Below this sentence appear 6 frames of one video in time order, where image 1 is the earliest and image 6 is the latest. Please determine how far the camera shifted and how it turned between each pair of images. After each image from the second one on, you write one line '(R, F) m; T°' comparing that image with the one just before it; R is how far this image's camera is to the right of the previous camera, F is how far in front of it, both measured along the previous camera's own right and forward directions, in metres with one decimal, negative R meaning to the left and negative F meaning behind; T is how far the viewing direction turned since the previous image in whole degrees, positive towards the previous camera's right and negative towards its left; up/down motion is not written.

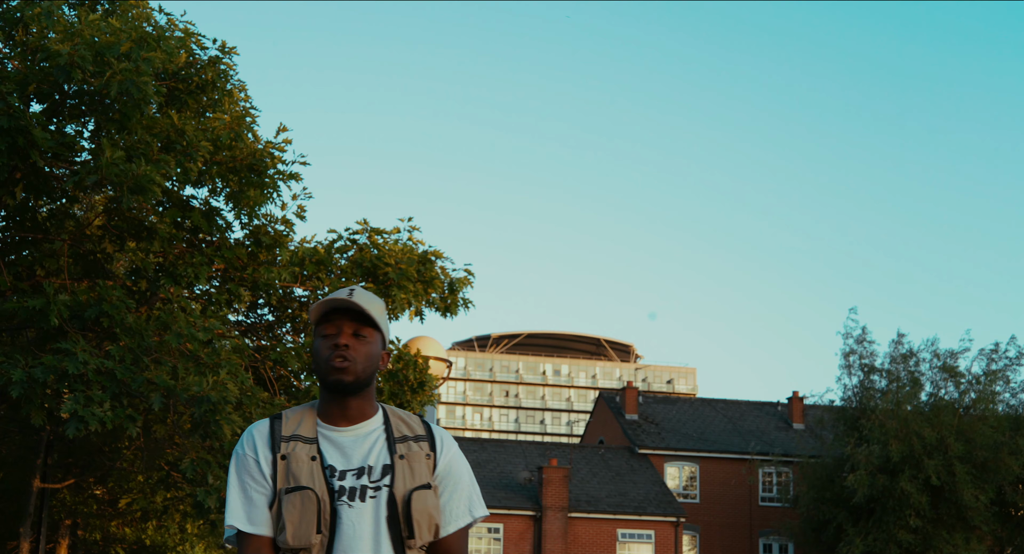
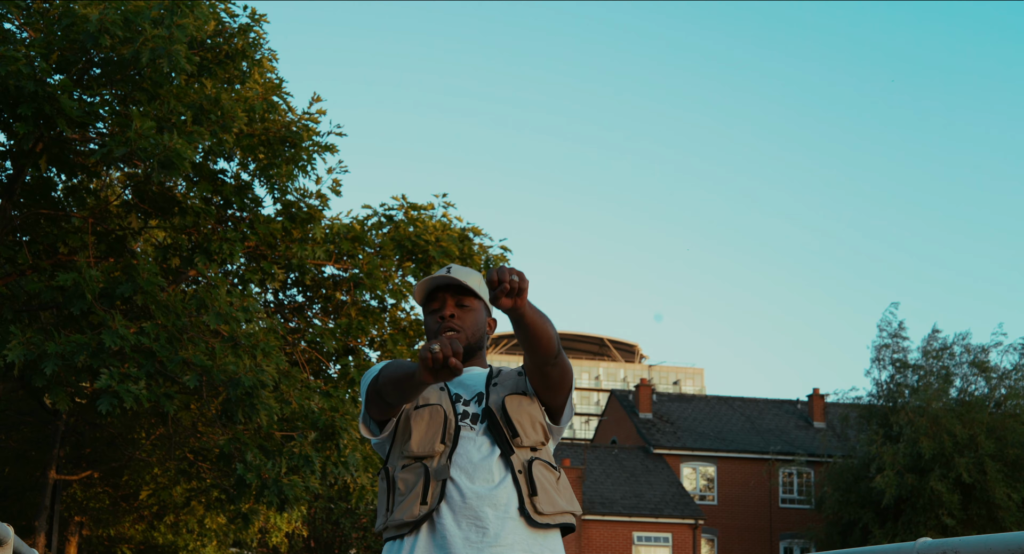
(-1.1, +0.8) m; +2°
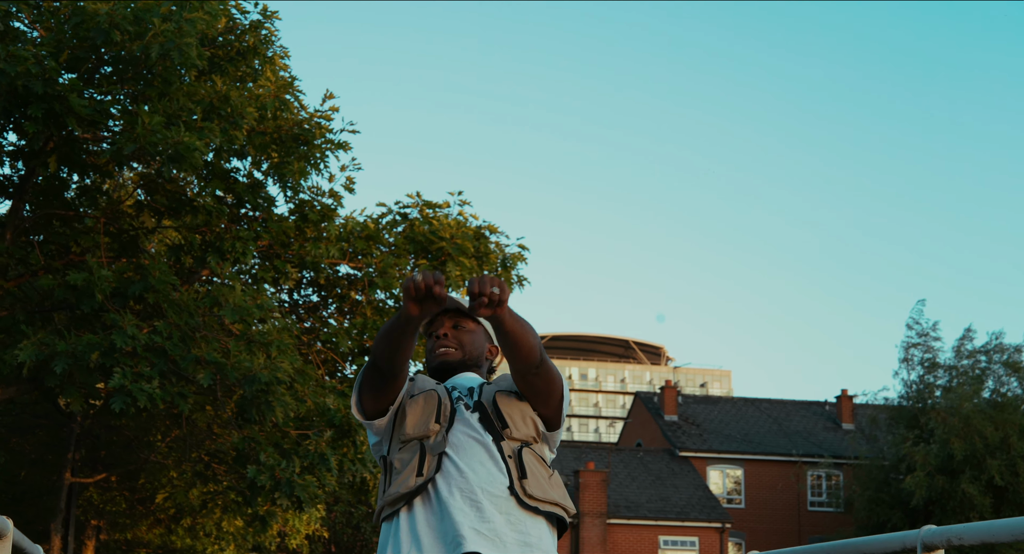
(+0.2, +0.3) m; -2°
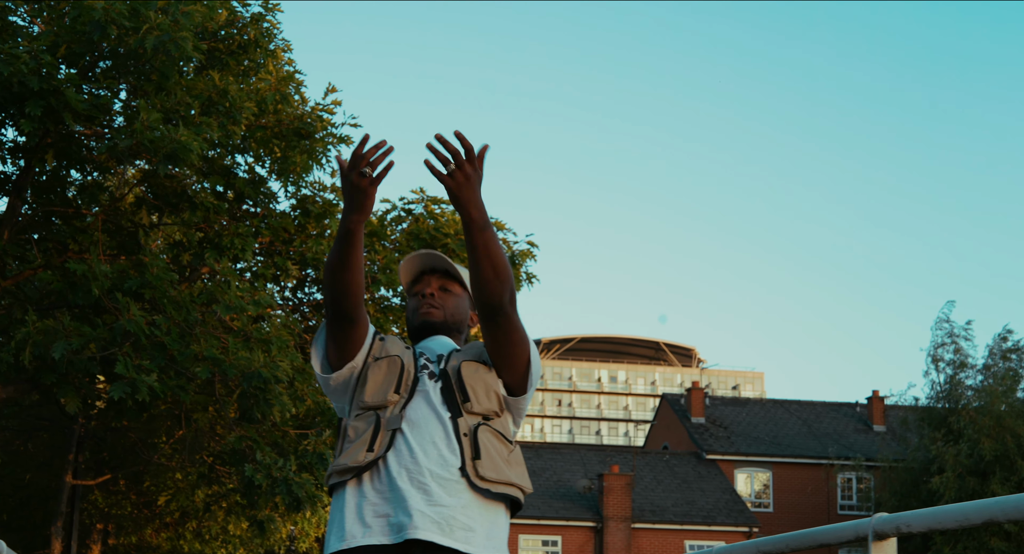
(+0.5, +0.4) m; -2°
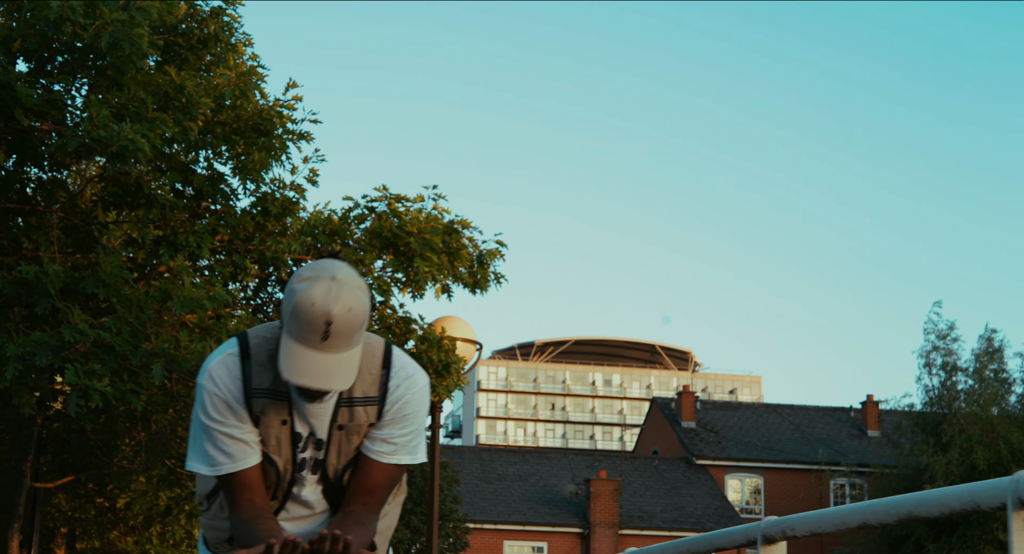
(+0.7, +0.4) m; -1°
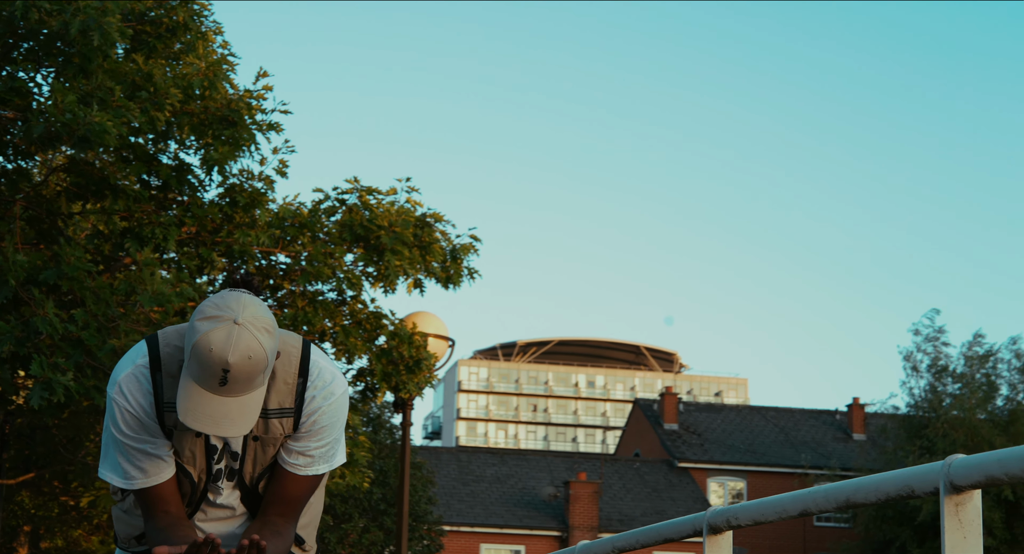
(+0.3, +0.3) m; 0°
